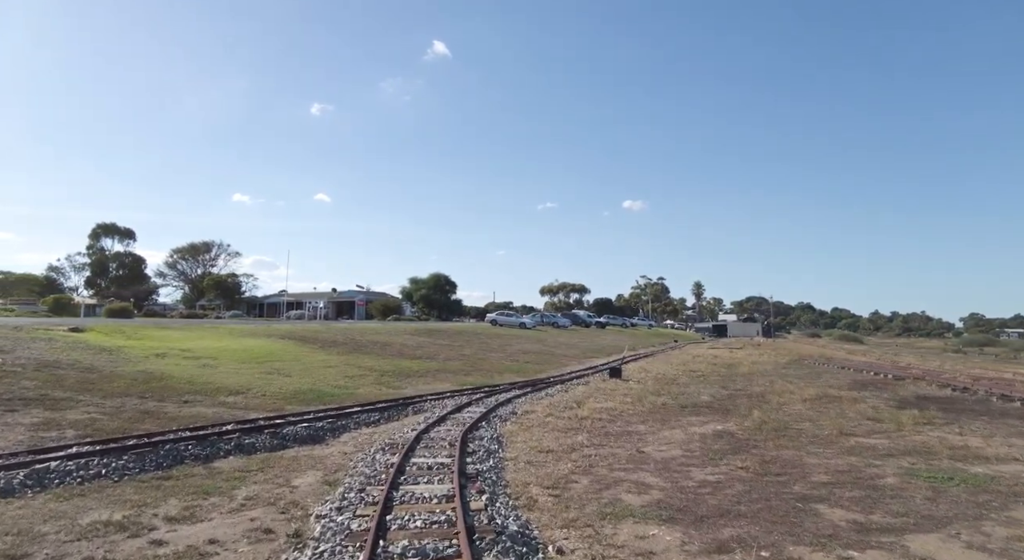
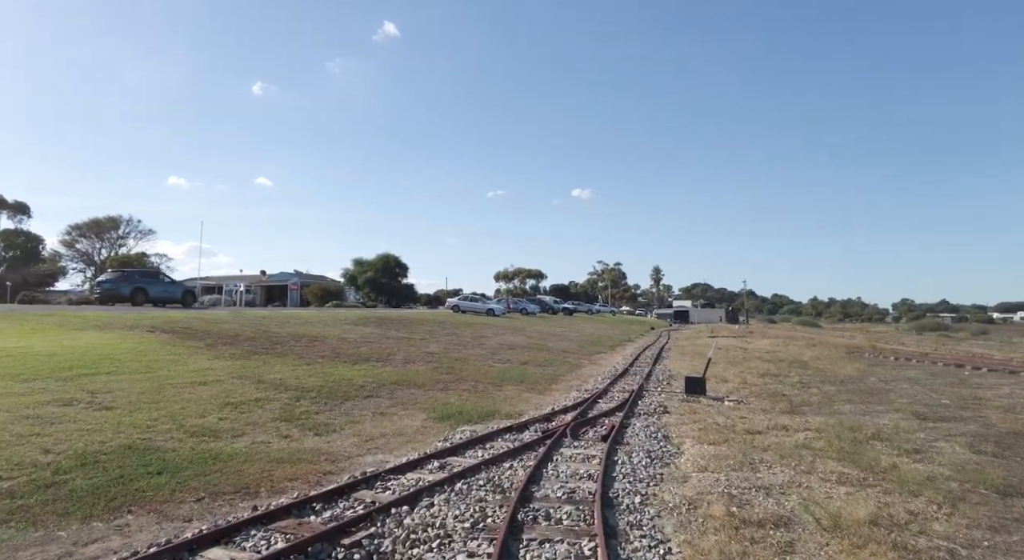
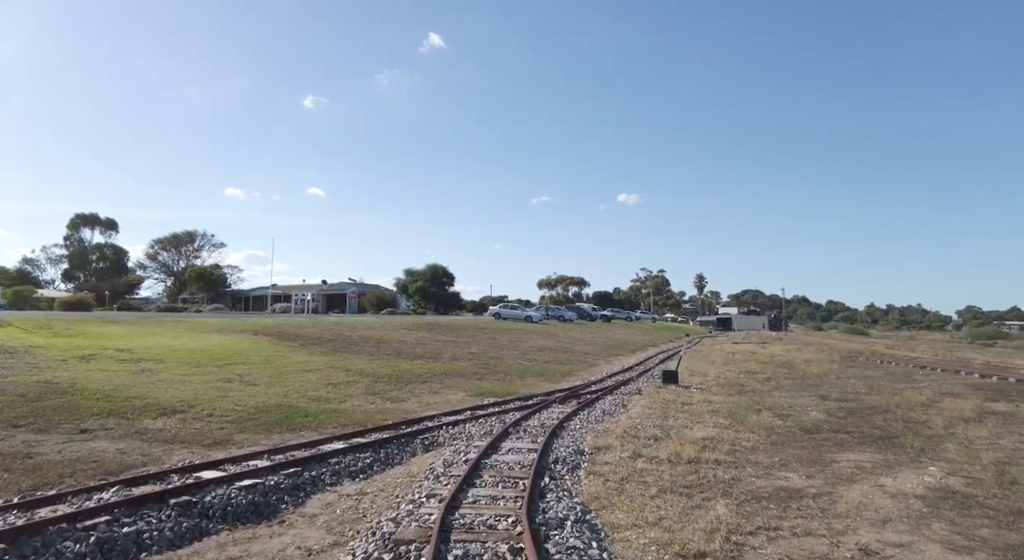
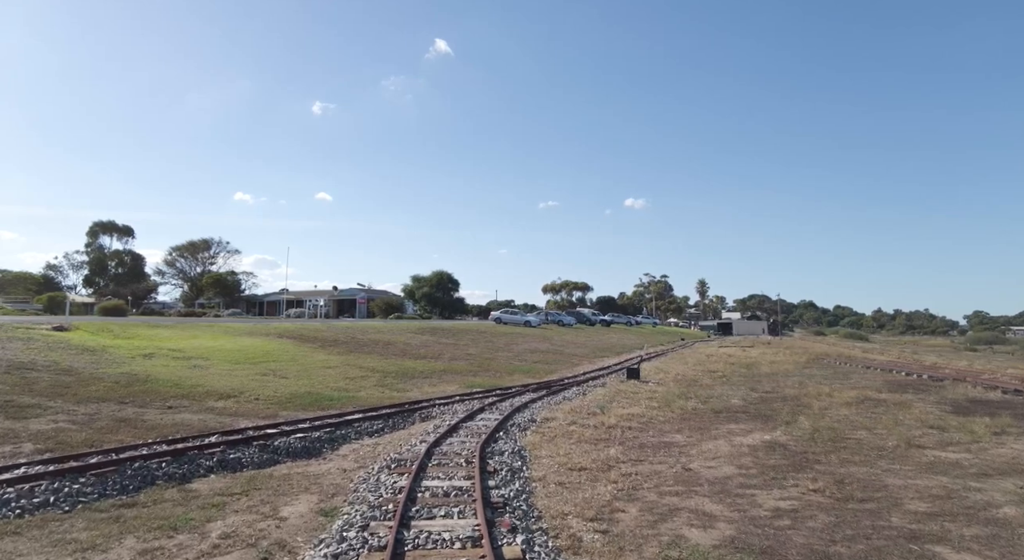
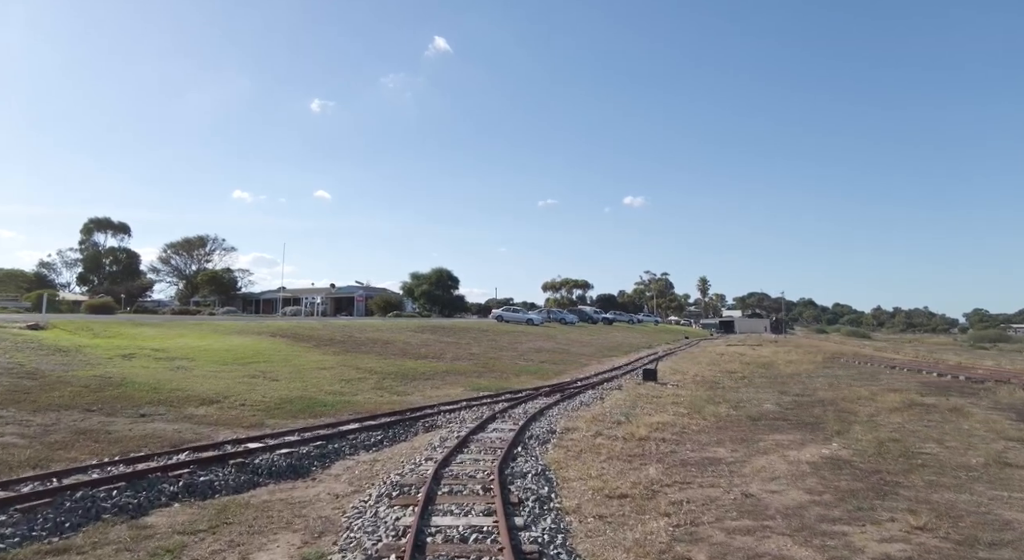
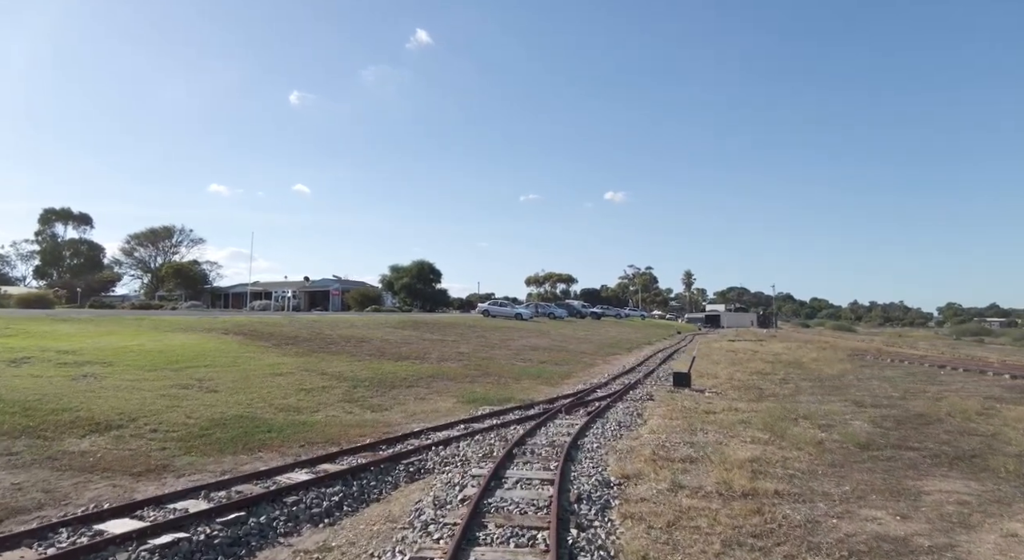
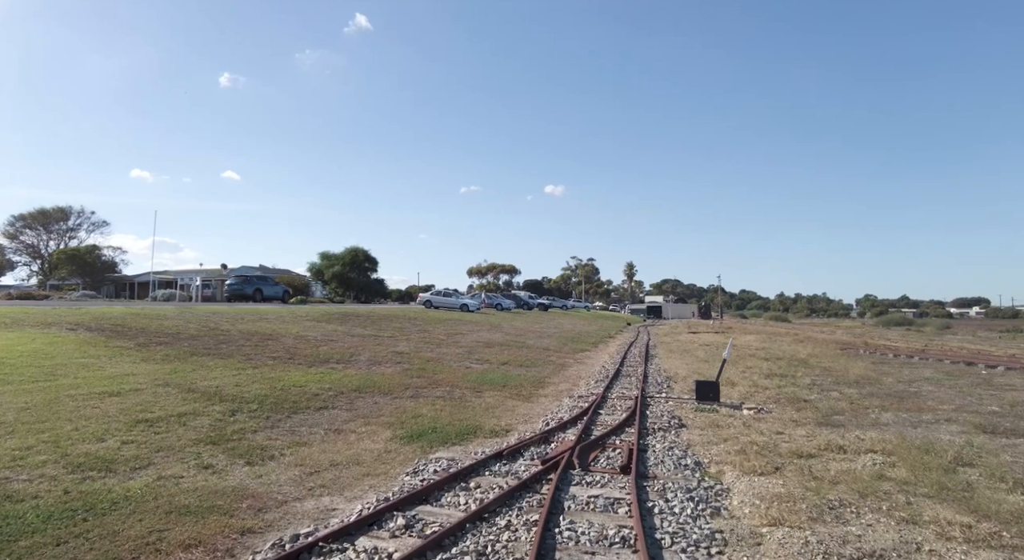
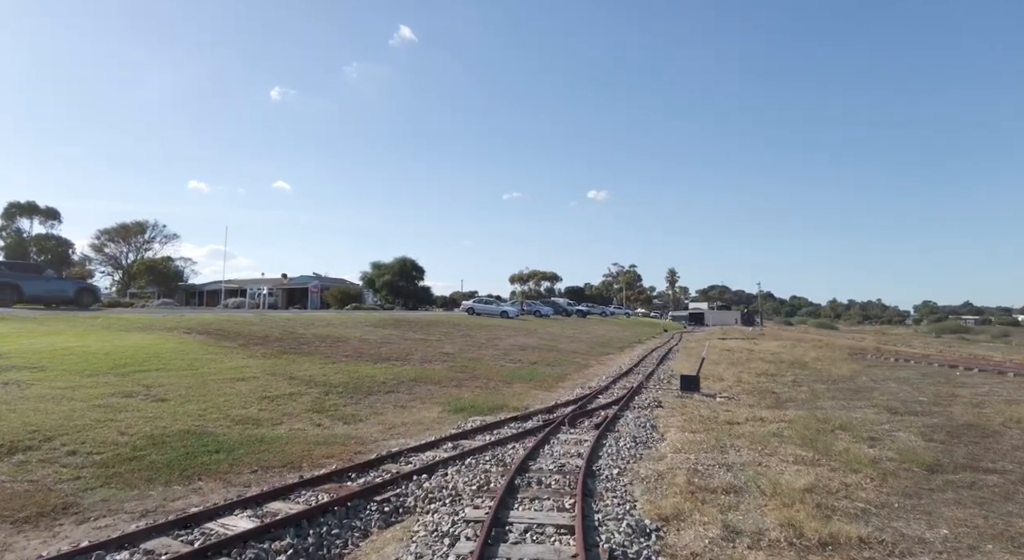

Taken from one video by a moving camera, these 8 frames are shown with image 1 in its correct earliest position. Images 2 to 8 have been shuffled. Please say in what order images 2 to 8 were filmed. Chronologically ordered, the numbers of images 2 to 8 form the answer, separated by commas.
4, 5, 3, 6, 8, 2, 7
